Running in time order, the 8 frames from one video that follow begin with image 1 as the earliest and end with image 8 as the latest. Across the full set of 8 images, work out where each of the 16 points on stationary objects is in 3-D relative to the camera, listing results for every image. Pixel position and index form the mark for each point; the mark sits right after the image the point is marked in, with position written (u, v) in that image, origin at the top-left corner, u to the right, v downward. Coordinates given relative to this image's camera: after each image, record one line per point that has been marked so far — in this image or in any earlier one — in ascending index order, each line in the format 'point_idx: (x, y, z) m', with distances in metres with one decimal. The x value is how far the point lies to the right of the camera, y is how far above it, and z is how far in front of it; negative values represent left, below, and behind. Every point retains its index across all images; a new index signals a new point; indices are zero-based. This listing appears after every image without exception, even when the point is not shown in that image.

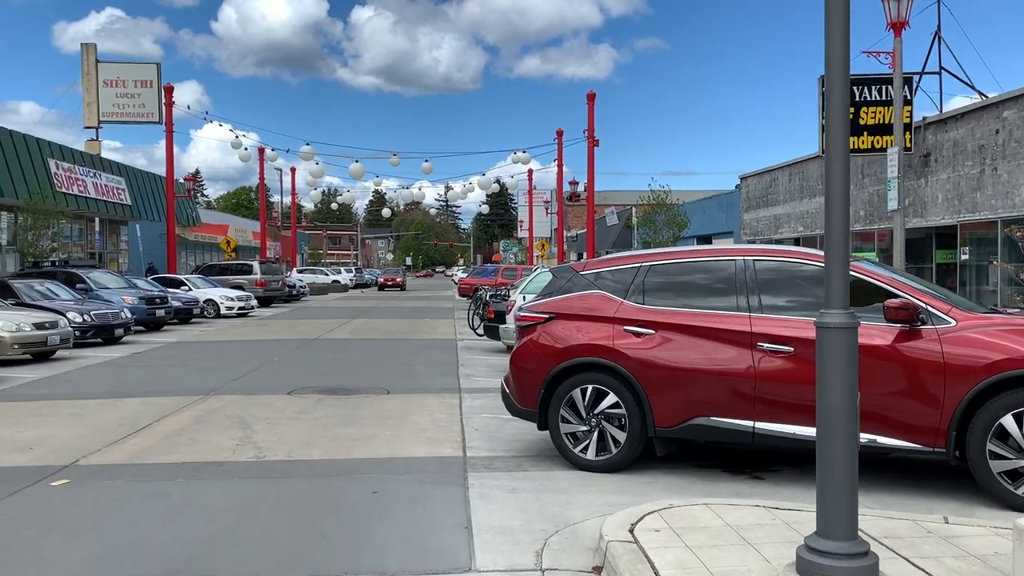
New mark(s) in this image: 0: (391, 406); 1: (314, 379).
0: (-1.4, -1.3, +9.9) m
1: (-2.8, -1.3, +12.2) m
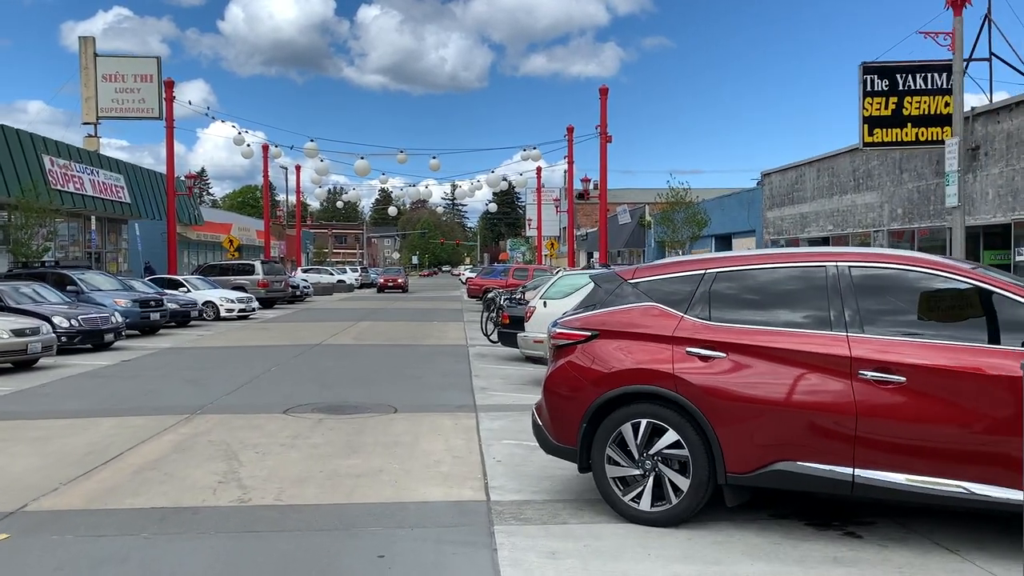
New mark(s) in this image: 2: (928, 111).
0: (-1.1, -1.4, +8.7) m
1: (-2.5, -1.4, +11.1) m
2: (+7.5, +3.2, +15.7) m
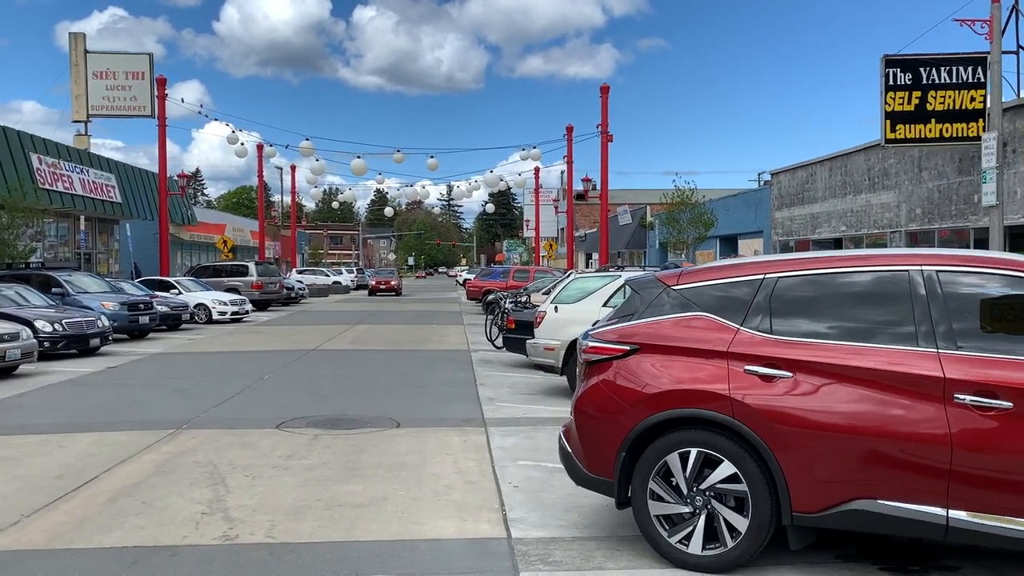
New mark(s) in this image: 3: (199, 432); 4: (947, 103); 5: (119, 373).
0: (-1.0, -1.4, +8.0) m
1: (-2.4, -1.4, +10.3) m
2: (+7.6, +3.1, +15.0) m
3: (-3.1, -1.4, +8.7) m
4: (+7.5, +3.2, +15.0) m
5: (-6.3, -1.4, +14.1) m
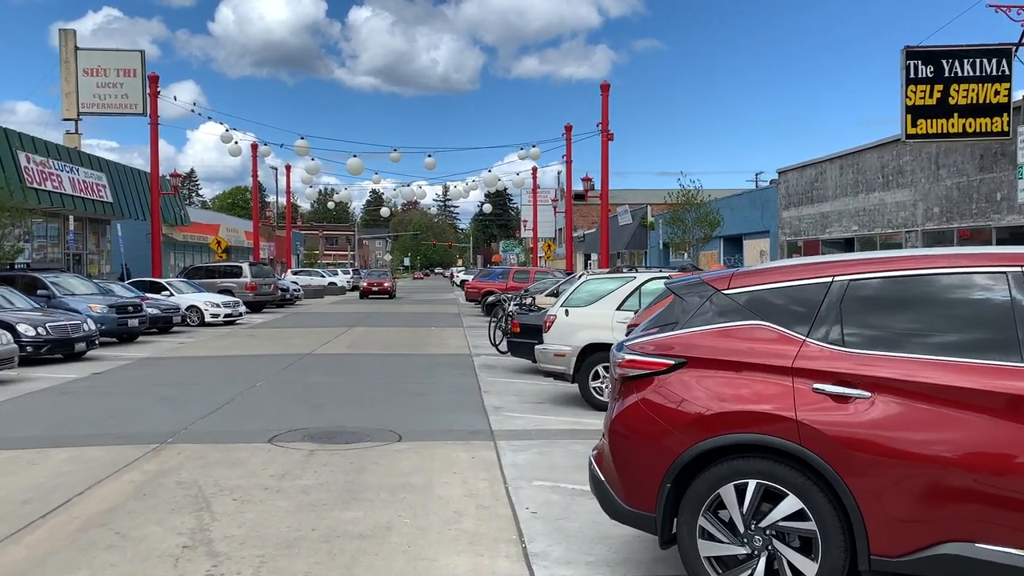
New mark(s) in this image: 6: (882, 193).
0: (-0.9, -1.5, +7.3) m
1: (-2.3, -1.4, +9.6) m
2: (+7.7, +3.1, +14.4) m
3: (-3.0, -1.5, +8.0) m
4: (+7.6, +3.1, +14.4) m
5: (-6.3, -1.4, +13.4) m
6: (+8.3, +2.1, +19.6) m
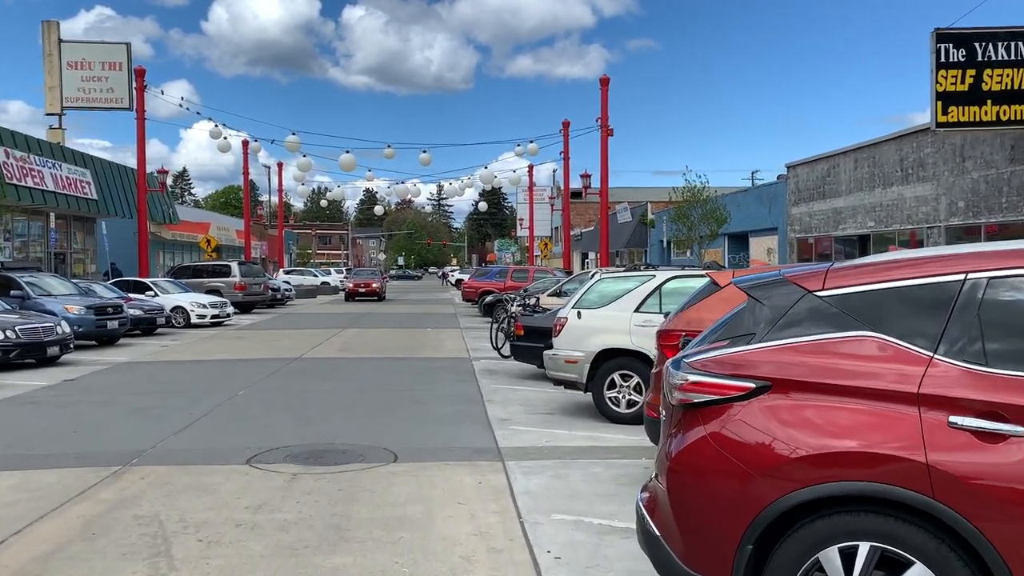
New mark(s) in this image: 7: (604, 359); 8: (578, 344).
0: (-0.8, -1.5, +6.3) m
1: (-2.2, -1.4, +8.6) m
2: (+7.7, +3.1, +13.5) m
3: (-2.9, -1.5, +7.0) m
4: (+7.6, +3.2, +13.4) m
5: (-6.2, -1.4, +12.4) m
6: (+8.3, +2.2, +18.7) m
7: (+1.0, -0.8, +9.4) m
8: (+0.7, -0.6, +9.5) m
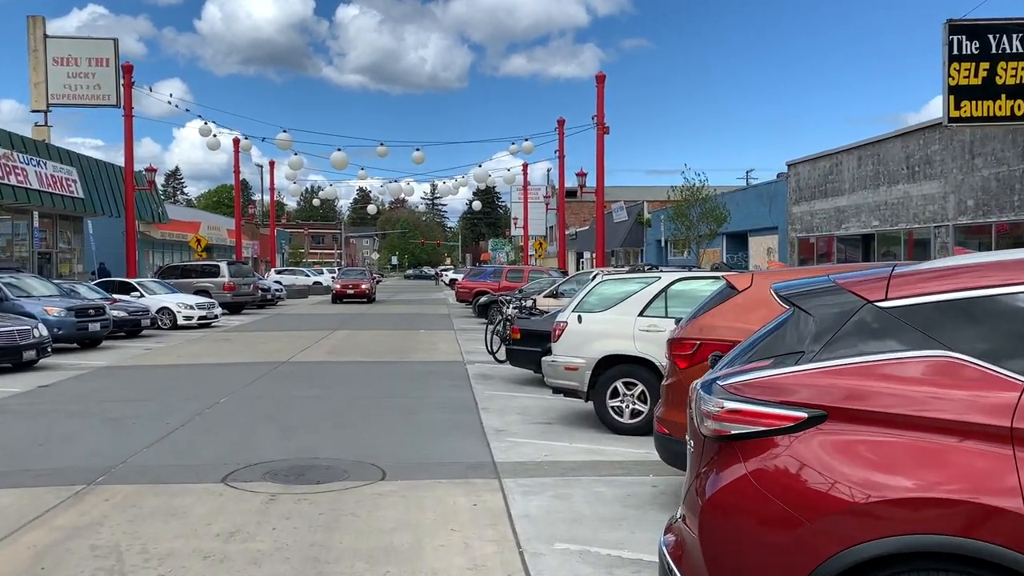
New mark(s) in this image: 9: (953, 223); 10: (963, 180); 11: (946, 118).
0: (-0.8, -1.5, +5.8) m
1: (-2.2, -1.5, +8.1) m
2: (+7.6, +3.1, +13.0) m
3: (-2.9, -1.5, +6.5) m
4: (+7.5, +3.1, +12.9) m
5: (-6.3, -1.4, +11.8) m
6: (+8.2, +2.2, +18.2) m
7: (+1.0, -0.8, +8.9) m
8: (+0.7, -0.6, +8.9) m
9: (+8.4, +1.2, +16.6) m
10: (+8.4, +2.0, +16.3) m
11: (+6.6, +2.6, +13.2) m
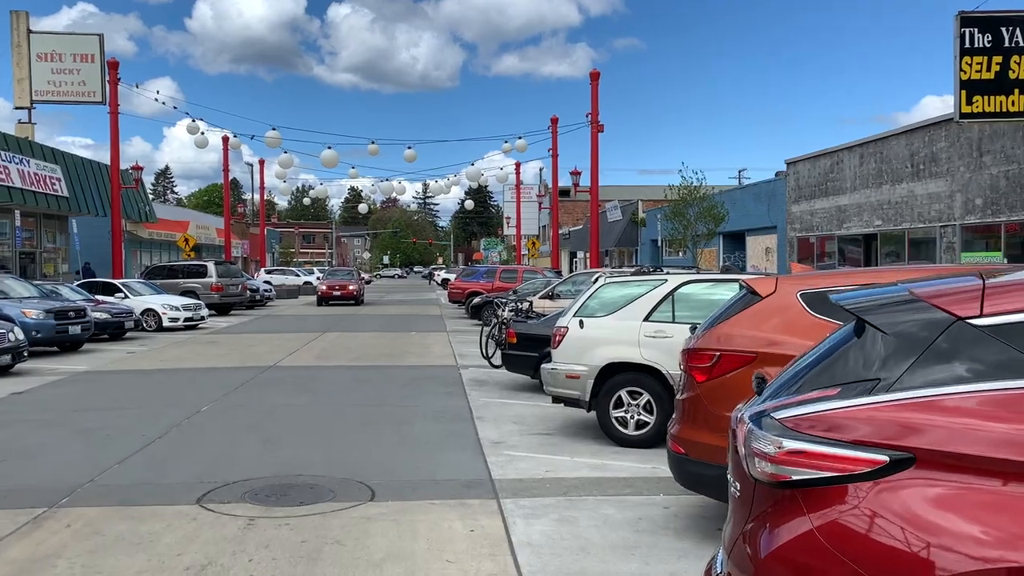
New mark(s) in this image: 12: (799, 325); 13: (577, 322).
0: (-0.8, -1.5, +5.2) m
1: (-2.3, -1.5, +7.5) m
2: (+7.6, +3.1, +12.5) m
3: (-2.9, -1.5, +5.9) m
4: (+7.5, +3.1, +12.5) m
5: (-6.3, -1.5, +11.2) m
6: (+8.1, +2.1, +17.8) m
7: (+0.9, -0.8, +8.4) m
8: (+0.7, -0.7, +8.4) m
9: (+8.3, +1.2, +16.2) m
10: (+8.3, +2.0, +15.9) m
11: (+6.5, +2.5, +12.7) m
12: (+1.7, -0.2, +5.2) m
13: (+0.6, -0.3, +8.6) m
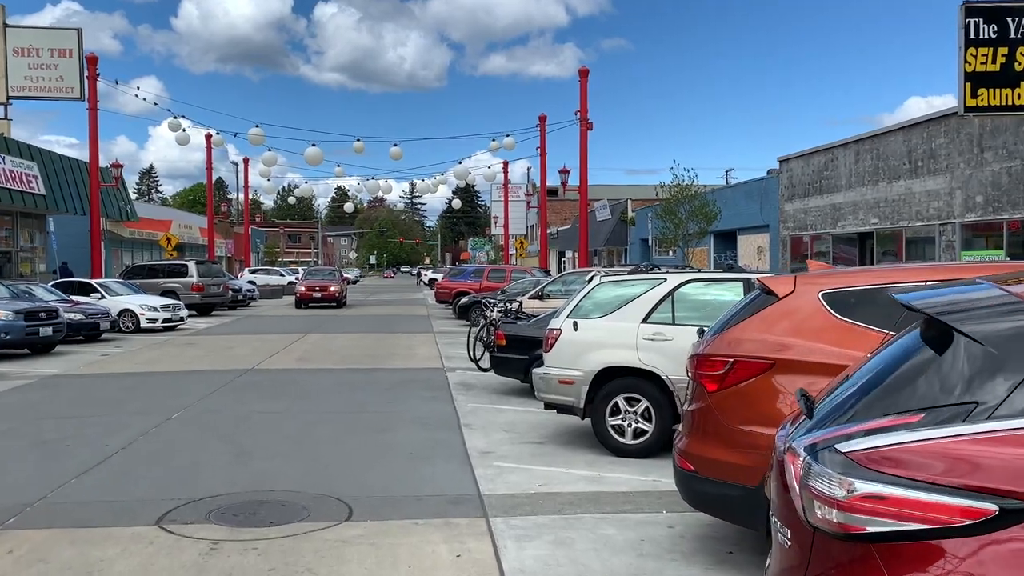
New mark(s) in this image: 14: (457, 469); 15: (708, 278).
0: (-0.8, -1.5, +4.7) m
1: (-2.3, -1.5, +7.0) m
2: (+7.4, +3.1, +12.1) m
3: (-3.0, -1.5, +5.4) m
4: (+7.3, +3.1, +12.1) m
5: (-6.4, -1.5, +10.6) m
6: (+7.9, +2.1, +17.4) m
7: (+0.8, -0.8, +7.9) m
8: (+0.6, -0.7, +7.9) m
9: (+8.1, +1.2, +15.8) m
10: (+8.1, +2.0, +15.5) m
11: (+6.3, +2.5, +12.3) m
12: (+1.6, -0.2, +4.7) m
13: (+0.5, -0.3, +8.1) m
14: (-0.4, -1.5, +7.2) m
15: (+1.8, +0.1, +8.0) m
